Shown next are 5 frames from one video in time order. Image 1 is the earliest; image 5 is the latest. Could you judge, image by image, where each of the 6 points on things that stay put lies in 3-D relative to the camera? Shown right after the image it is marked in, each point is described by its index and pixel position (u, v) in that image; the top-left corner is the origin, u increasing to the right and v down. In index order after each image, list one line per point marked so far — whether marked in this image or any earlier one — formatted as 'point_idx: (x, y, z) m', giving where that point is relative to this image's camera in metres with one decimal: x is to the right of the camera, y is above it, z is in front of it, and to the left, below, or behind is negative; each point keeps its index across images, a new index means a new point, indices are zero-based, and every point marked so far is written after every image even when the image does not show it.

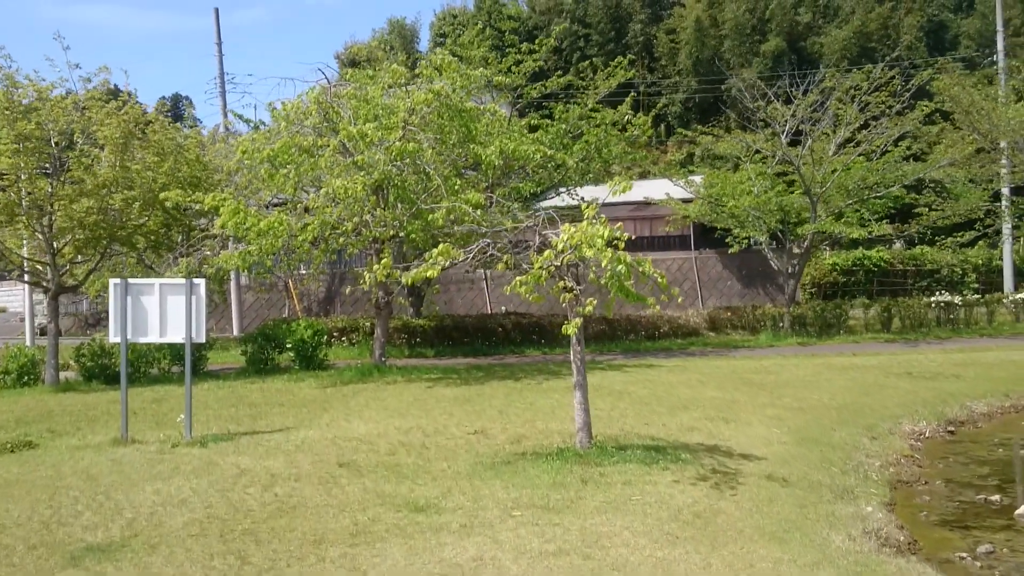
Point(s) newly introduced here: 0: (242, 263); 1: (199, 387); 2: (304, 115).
0: (-4.3, +0.4, +16.1) m
1: (-4.8, -1.5, +15.5) m
2: (-3.3, +2.7, +15.9) m
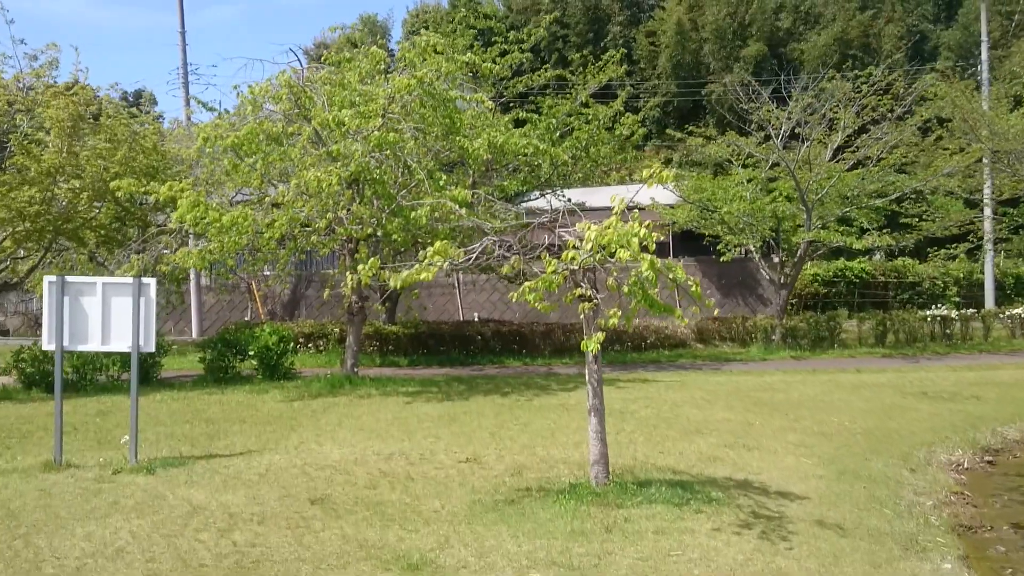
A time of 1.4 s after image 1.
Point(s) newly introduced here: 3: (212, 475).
0: (-4.5, +0.4, +14.6) m
1: (-5.0, -1.5, +14.0) m
2: (-3.4, +2.7, +14.4) m
3: (-2.6, -1.6, +8.6) m
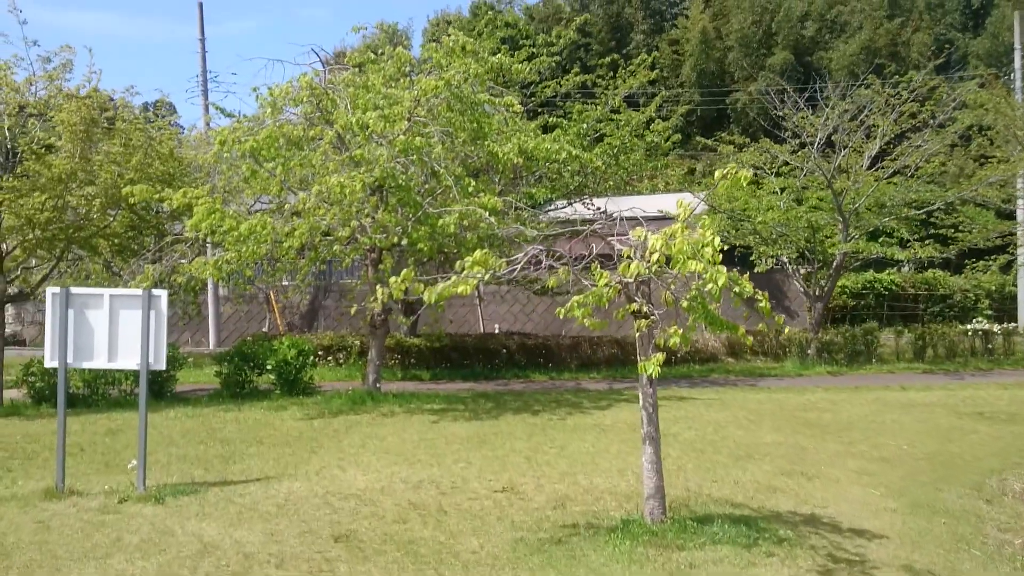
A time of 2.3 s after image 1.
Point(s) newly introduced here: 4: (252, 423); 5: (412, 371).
0: (-4.0, +0.2, +13.9) m
1: (-4.6, -1.7, +13.3) m
2: (-3.0, +2.5, +13.8) m
3: (-2.2, -1.7, +7.9) m
4: (-3.2, -1.7, +12.5) m
5: (-1.9, -1.6, +19.6) m
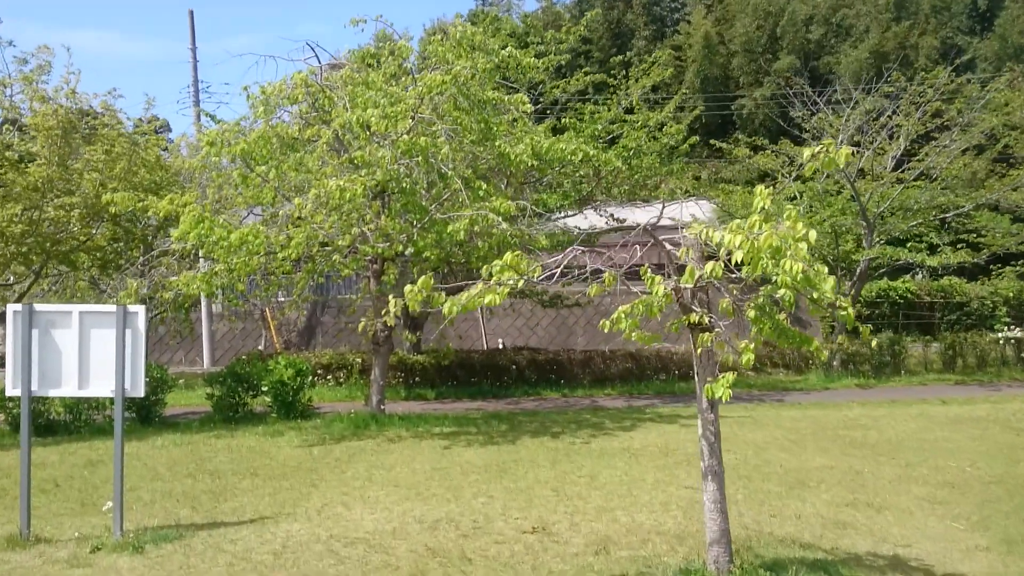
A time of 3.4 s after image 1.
0: (-3.9, 0.0, +12.8) m
1: (-4.4, -1.9, +12.2) m
2: (-2.8, +2.4, +12.7) m
3: (-2.0, -1.8, +6.8) m
4: (-3.0, -1.8, +11.4) m
5: (-1.8, -1.9, +18.5) m
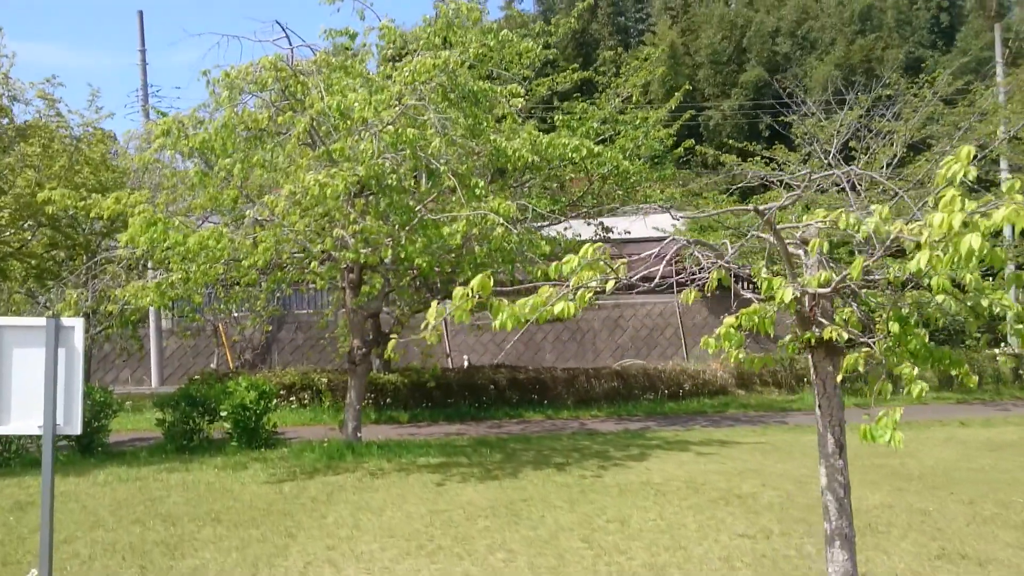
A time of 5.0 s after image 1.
0: (-3.9, -0.1, +11.2) m
1: (-4.4, -2.0, +10.5) m
2: (-2.8, +2.2, +11.2) m
3: (-1.8, -1.8, +5.2) m
4: (-3.0, -1.9, +9.8) m
5: (-2.1, -2.1, +16.9) m
